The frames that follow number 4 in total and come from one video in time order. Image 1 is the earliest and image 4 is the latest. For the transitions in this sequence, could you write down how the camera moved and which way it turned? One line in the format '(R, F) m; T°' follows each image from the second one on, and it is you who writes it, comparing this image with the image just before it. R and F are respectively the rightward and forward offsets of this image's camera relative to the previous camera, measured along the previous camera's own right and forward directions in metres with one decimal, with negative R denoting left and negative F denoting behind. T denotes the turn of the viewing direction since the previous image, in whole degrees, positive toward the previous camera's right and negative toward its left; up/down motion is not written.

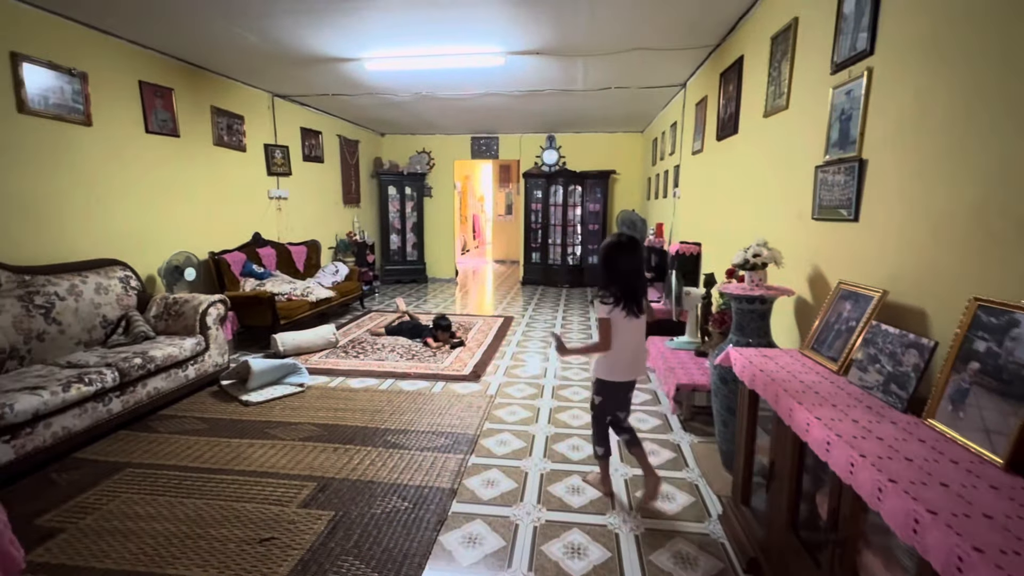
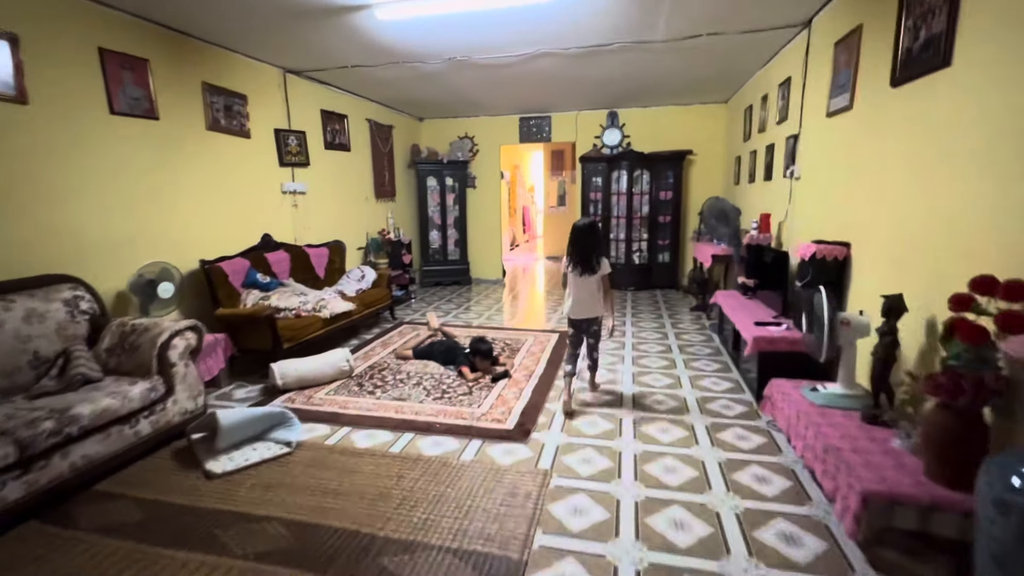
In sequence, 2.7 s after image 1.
(-0.1, +1.0) m; -6°
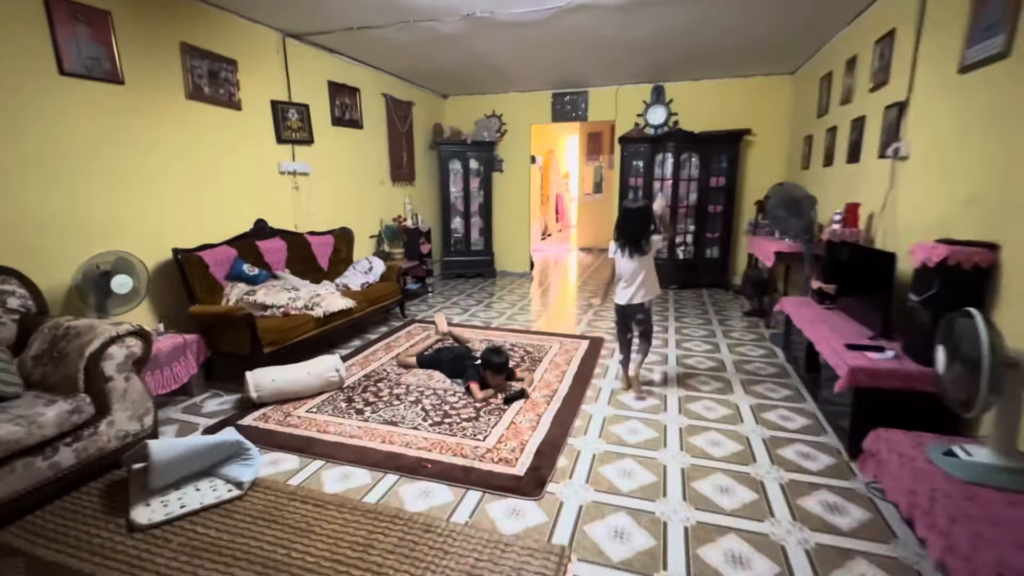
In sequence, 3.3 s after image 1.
(+0.1, +0.6) m; -4°
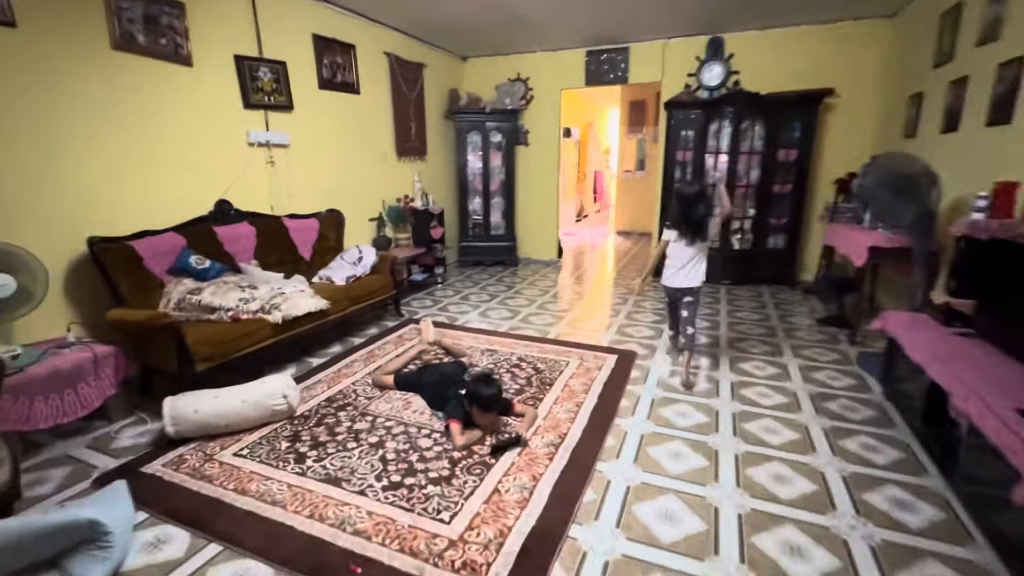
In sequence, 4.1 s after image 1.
(+0.2, +0.8) m; -5°
